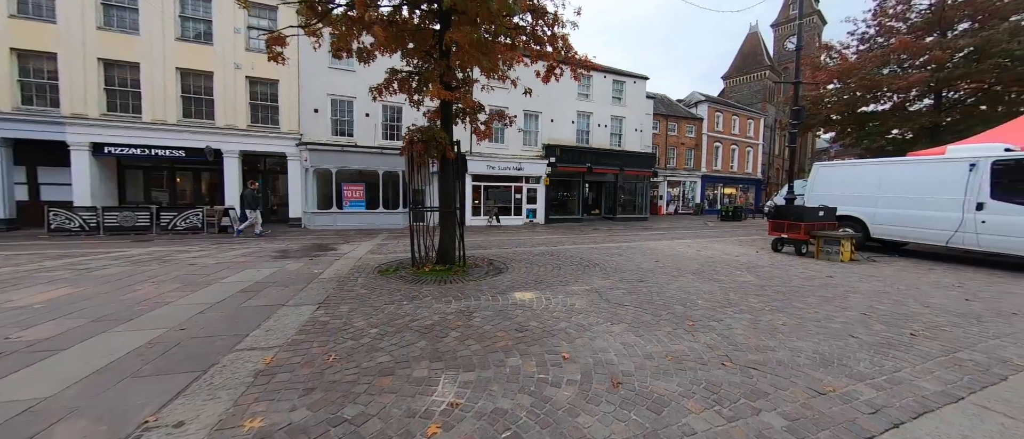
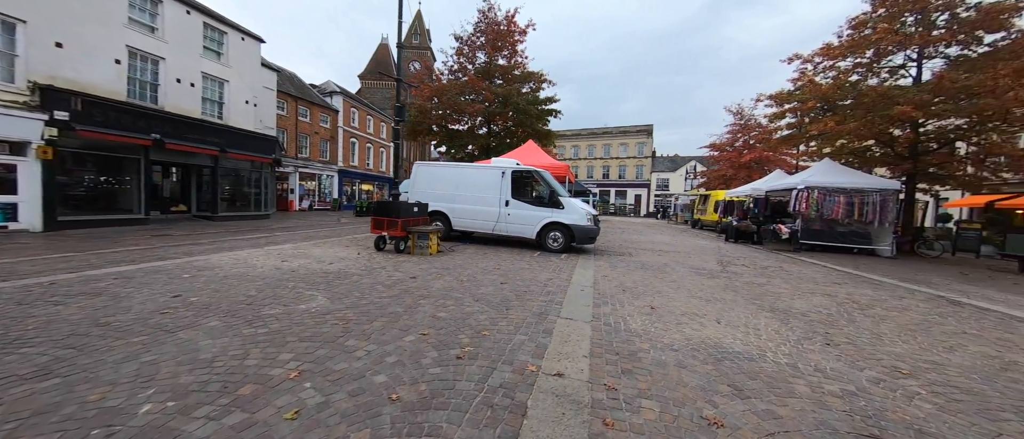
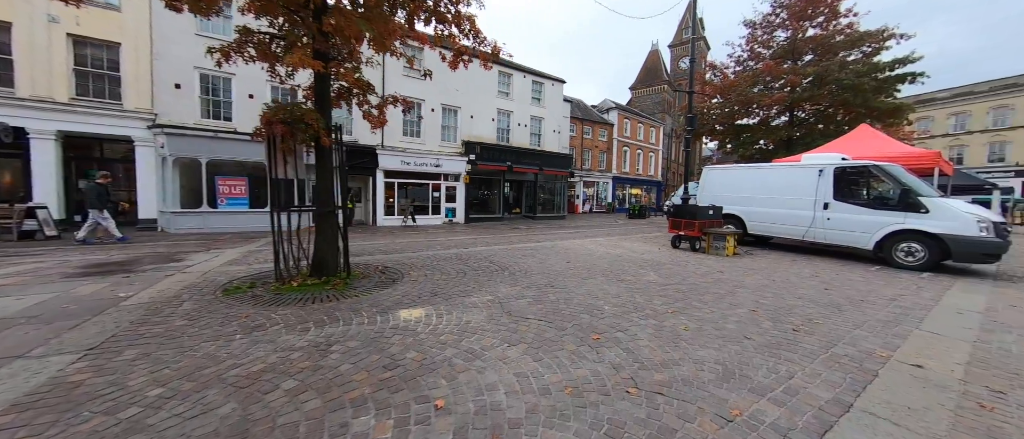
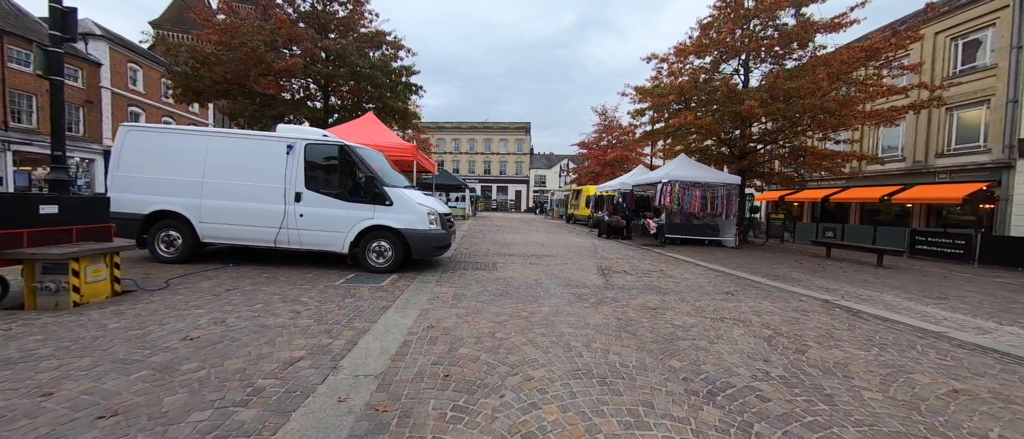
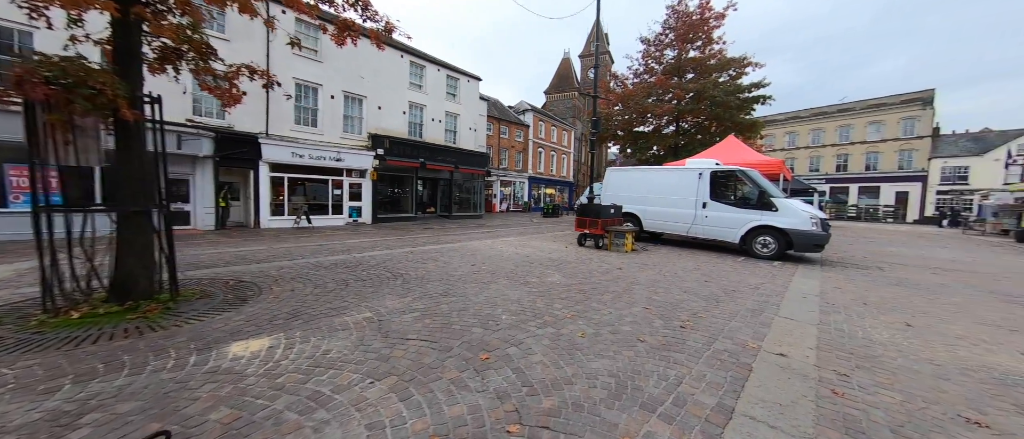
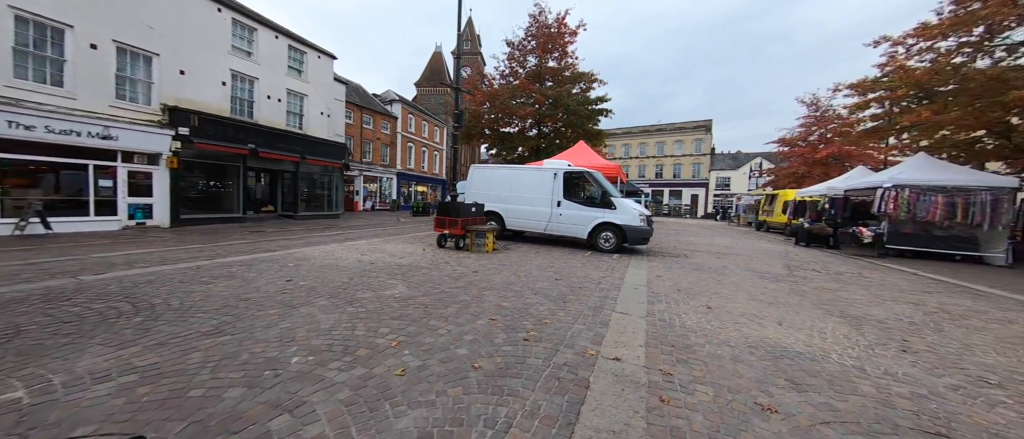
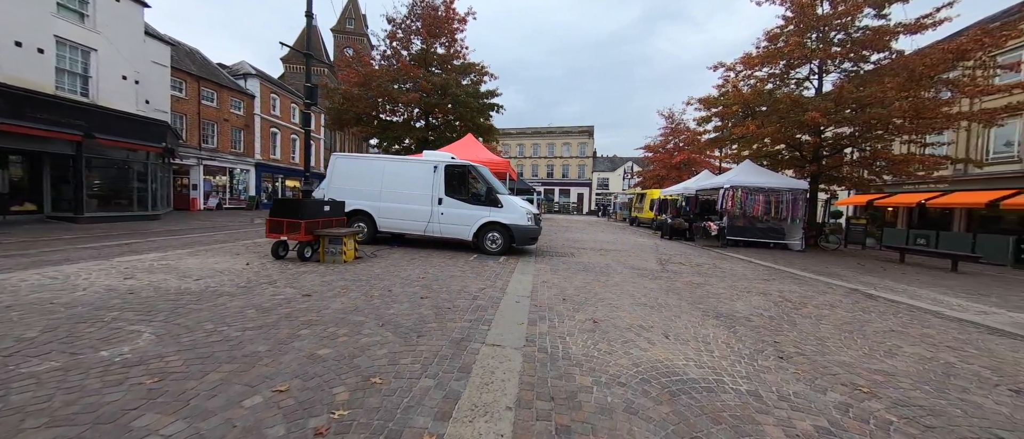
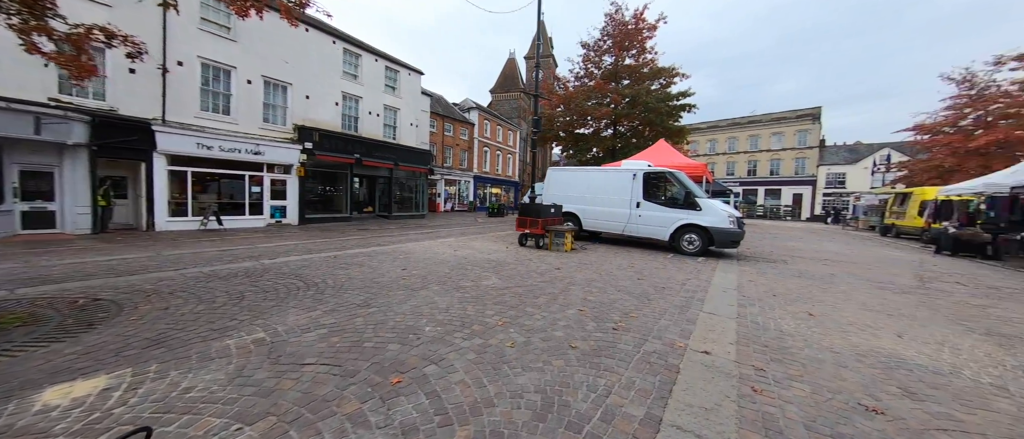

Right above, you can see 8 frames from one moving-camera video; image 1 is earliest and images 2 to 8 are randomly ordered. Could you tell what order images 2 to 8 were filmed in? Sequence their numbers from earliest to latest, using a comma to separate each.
3, 5, 8, 6, 2, 7, 4
